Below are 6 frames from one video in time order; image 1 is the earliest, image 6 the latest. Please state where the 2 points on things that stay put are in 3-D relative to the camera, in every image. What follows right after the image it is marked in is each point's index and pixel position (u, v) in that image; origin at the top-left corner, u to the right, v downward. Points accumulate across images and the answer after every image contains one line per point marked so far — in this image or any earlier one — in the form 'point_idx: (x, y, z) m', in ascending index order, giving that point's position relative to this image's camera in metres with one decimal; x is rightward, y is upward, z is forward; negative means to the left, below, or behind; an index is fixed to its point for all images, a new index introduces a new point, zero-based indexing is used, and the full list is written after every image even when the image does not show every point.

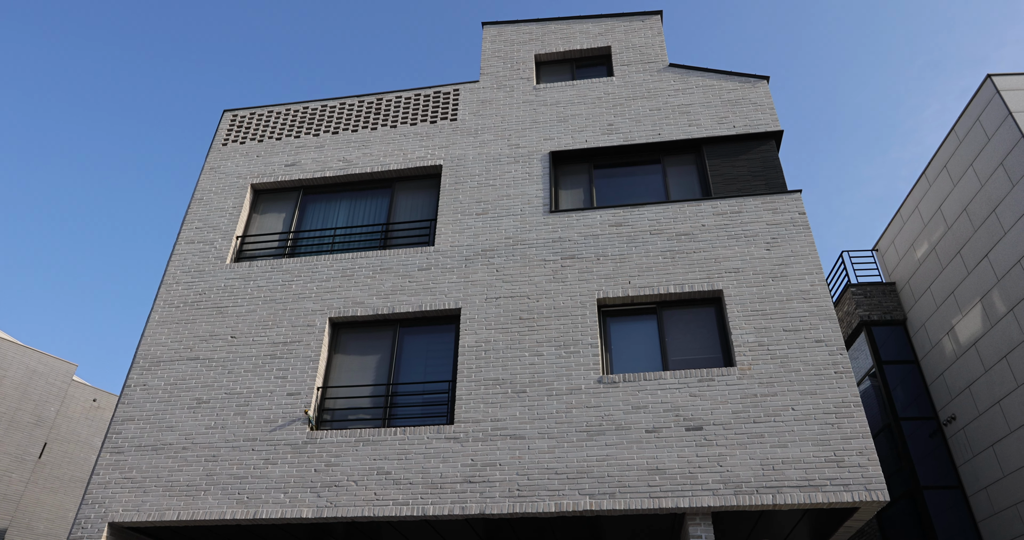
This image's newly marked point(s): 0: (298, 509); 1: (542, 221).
0: (-2.7, -3.0, +8.9) m
1: (+0.5, +0.8, +10.8) m
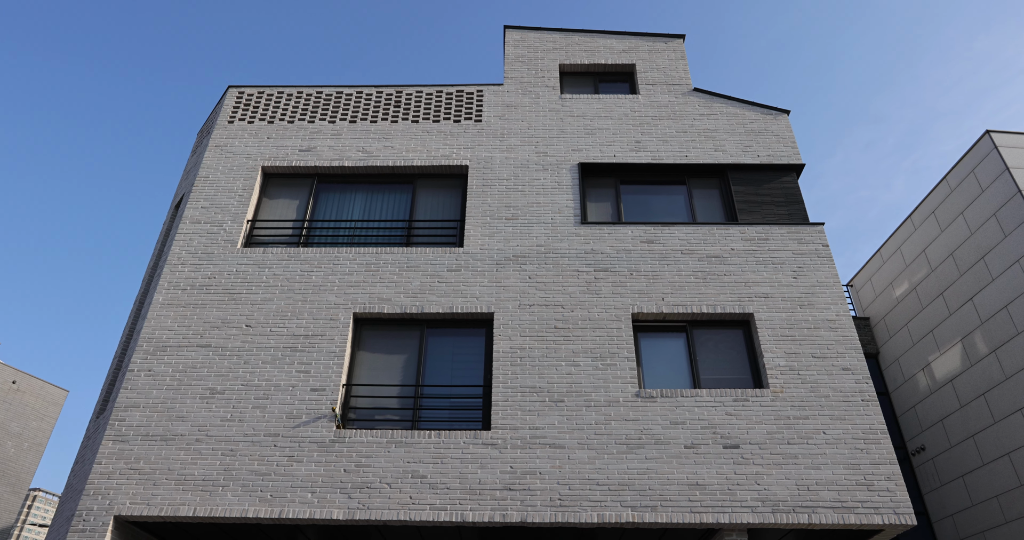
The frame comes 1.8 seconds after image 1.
0: (-2.3, -2.9, +8.5) m
1: (+0.9, +0.6, +10.8) m
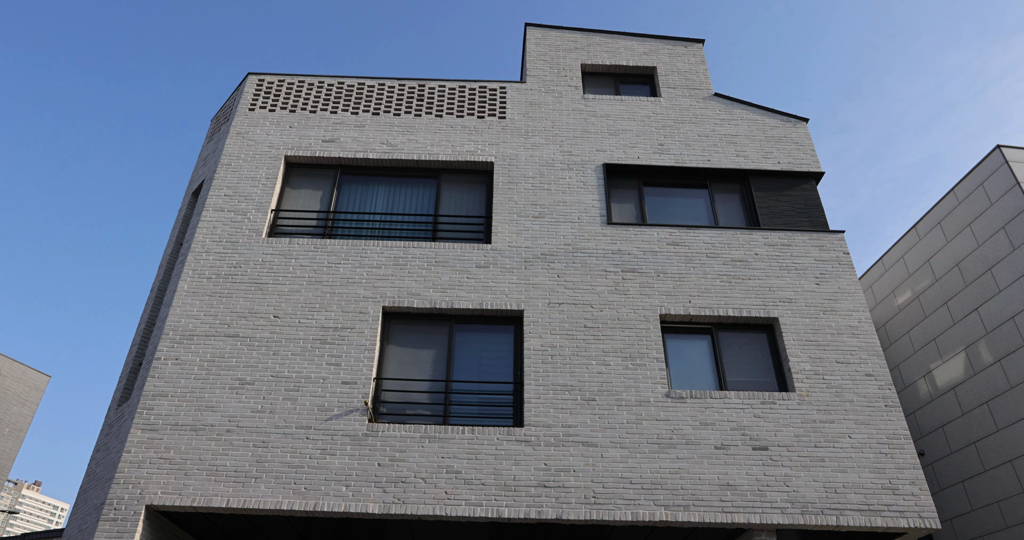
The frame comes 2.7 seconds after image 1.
0: (-1.8, -2.9, +8.5) m
1: (+1.4, +0.6, +10.9) m
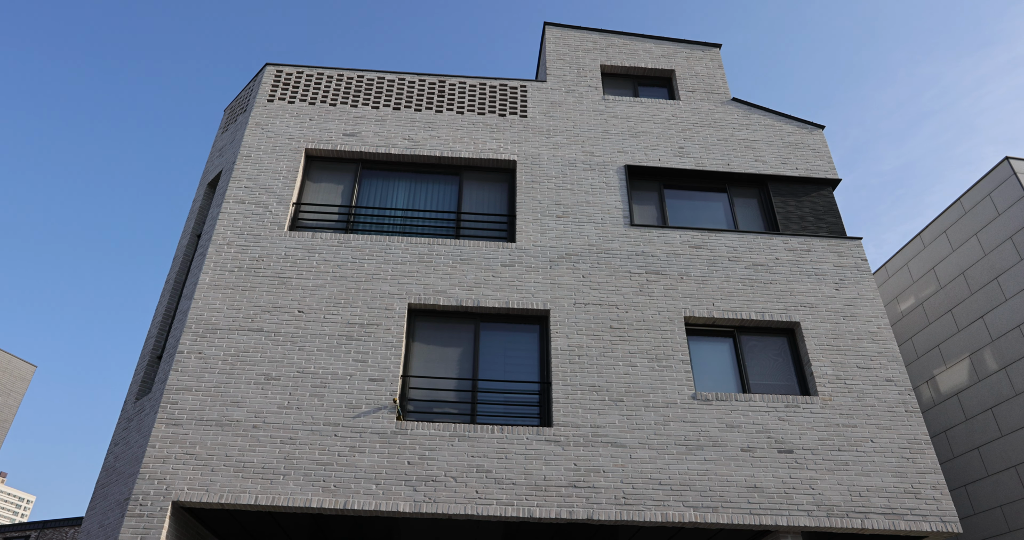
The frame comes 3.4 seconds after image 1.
0: (-1.4, -2.8, +8.5) m
1: (+1.7, +0.6, +11.0) m
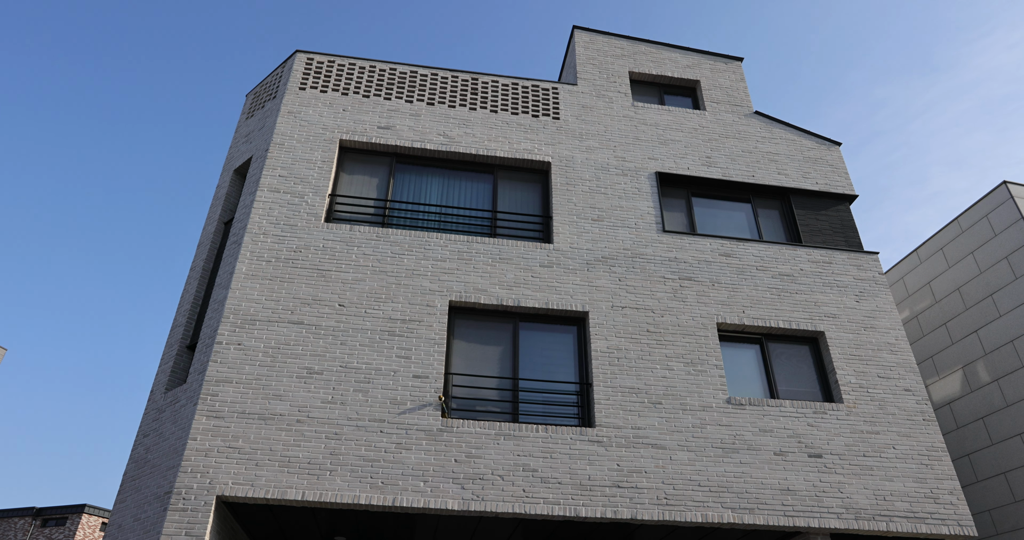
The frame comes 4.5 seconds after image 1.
0: (-0.8, -2.8, +8.5) m
1: (+2.3, +0.5, +11.2) m
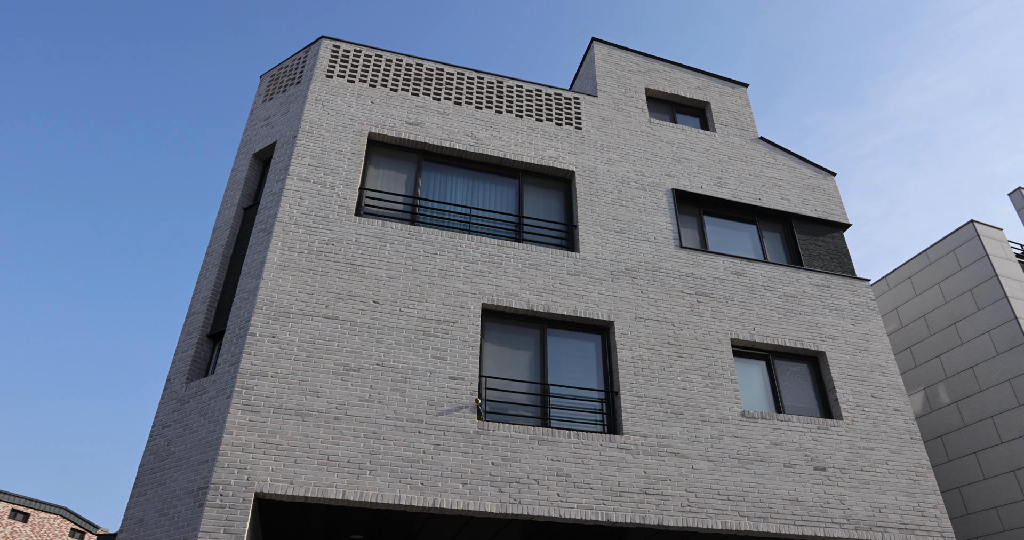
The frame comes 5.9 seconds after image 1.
0: (-0.4, -2.9, +8.6) m
1: (+2.7, +0.3, +11.6) m
